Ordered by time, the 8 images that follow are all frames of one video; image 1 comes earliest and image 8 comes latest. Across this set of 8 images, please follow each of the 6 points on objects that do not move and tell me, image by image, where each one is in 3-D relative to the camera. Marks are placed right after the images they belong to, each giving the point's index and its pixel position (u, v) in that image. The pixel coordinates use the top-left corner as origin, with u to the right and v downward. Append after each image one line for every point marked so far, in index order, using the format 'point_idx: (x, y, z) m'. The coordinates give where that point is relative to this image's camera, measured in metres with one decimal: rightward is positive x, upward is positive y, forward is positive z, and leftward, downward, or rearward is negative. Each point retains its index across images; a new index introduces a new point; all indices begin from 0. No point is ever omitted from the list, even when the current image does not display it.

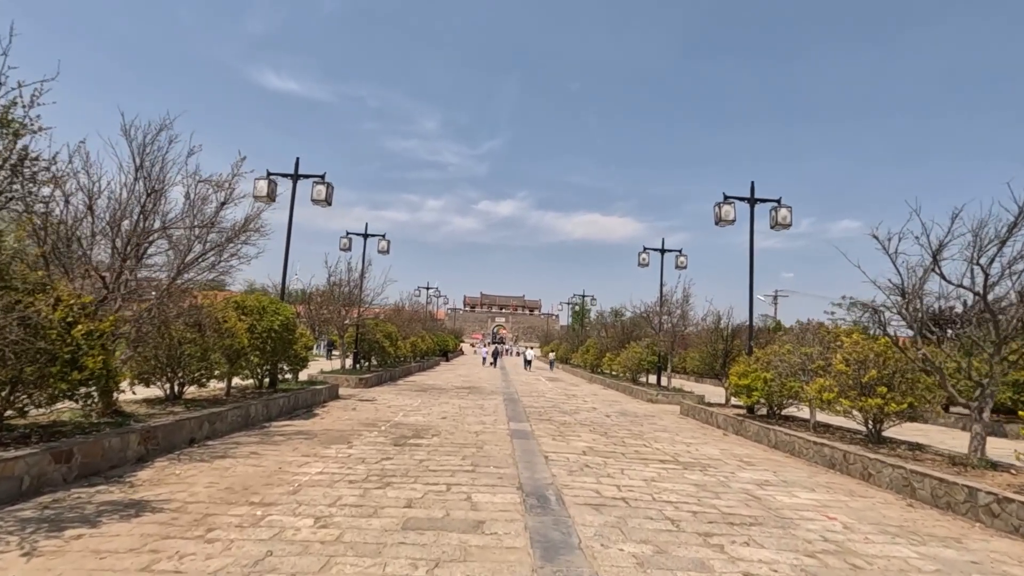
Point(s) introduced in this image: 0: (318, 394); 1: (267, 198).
0: (-4.8, -2.6, +14.0) m
1: (-6.1, +2.2, +14.2) m
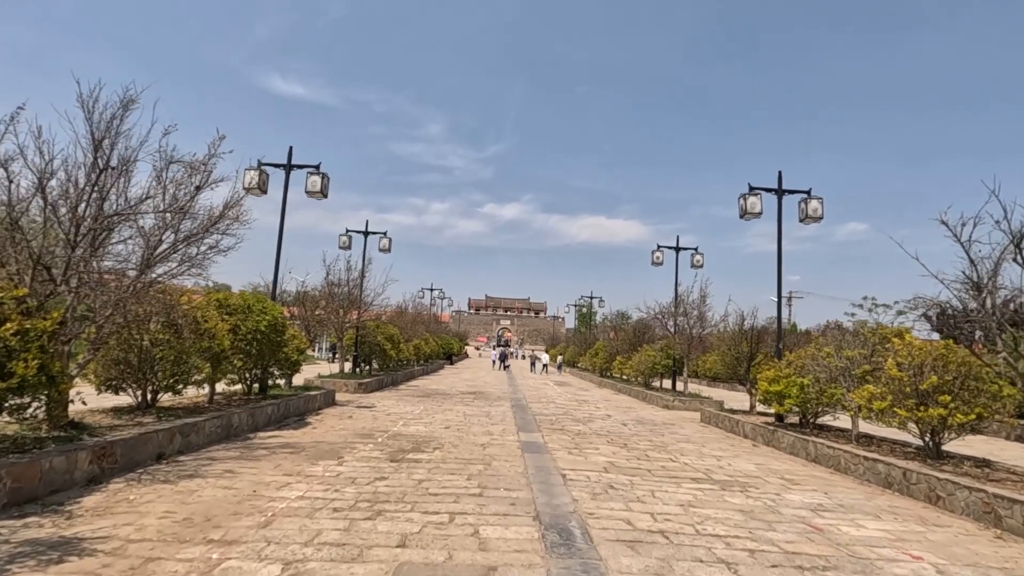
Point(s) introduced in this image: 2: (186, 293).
0: (-4.6, -2.6, +13.0) m
1: (-5.9, +2.3, +13.2) m
2: (-5.0, -0.1, +8.8) m
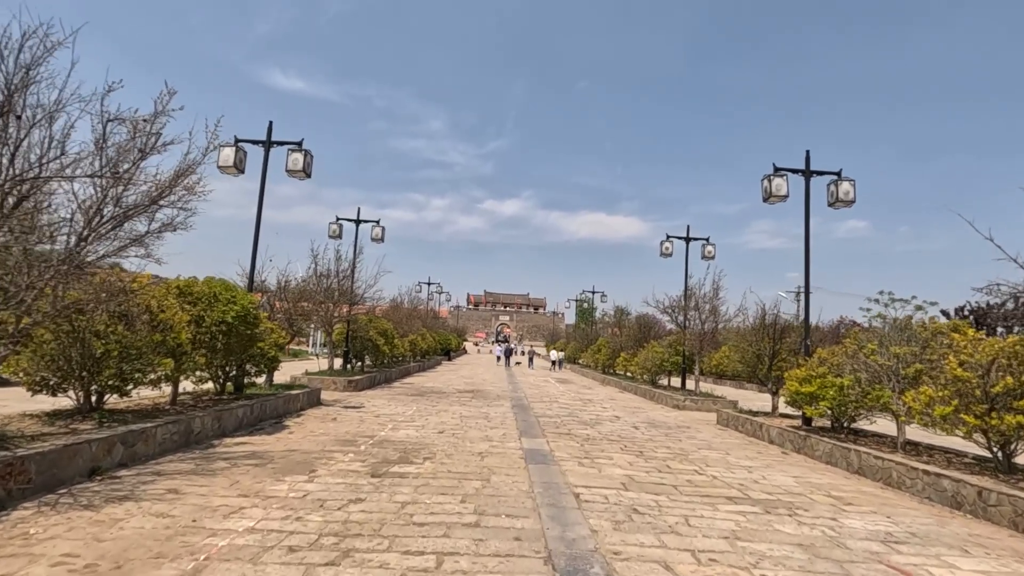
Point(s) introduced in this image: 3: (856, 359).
0: (-4.6, -2.3, +11.8) m
1: (-5.9, +2.5, +12.0) m
2: (-5.0, +0.1, +7.6) m
3: (+5.8, -1.2, +9.5) m
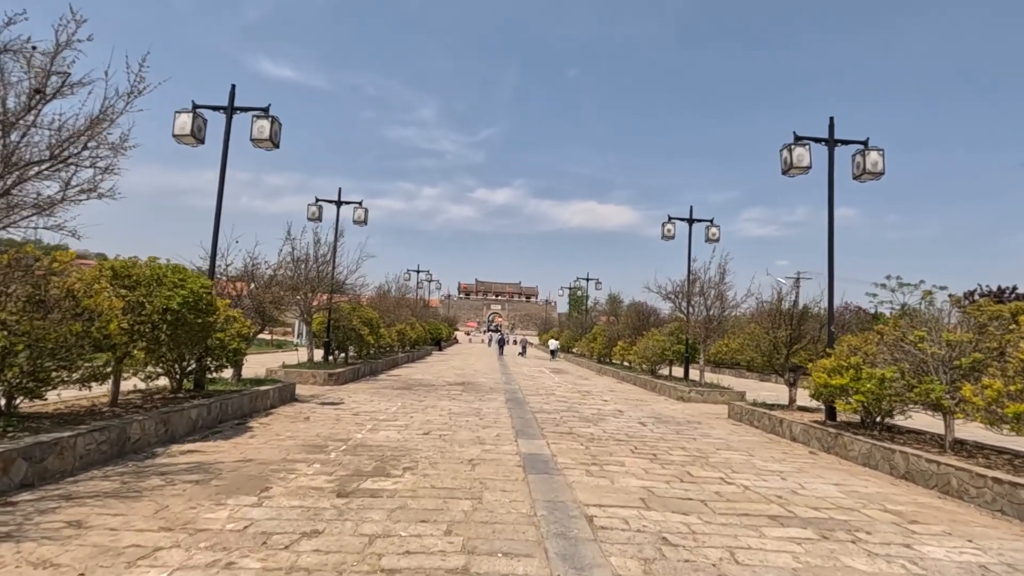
0: (-4.7, -2.0, +10.6) m
1: (-6.0, +2.8, +10.7) m
2: (-5.1, +0.4, +6.3) m
3: (+5.7, -0.9, +8.4) m
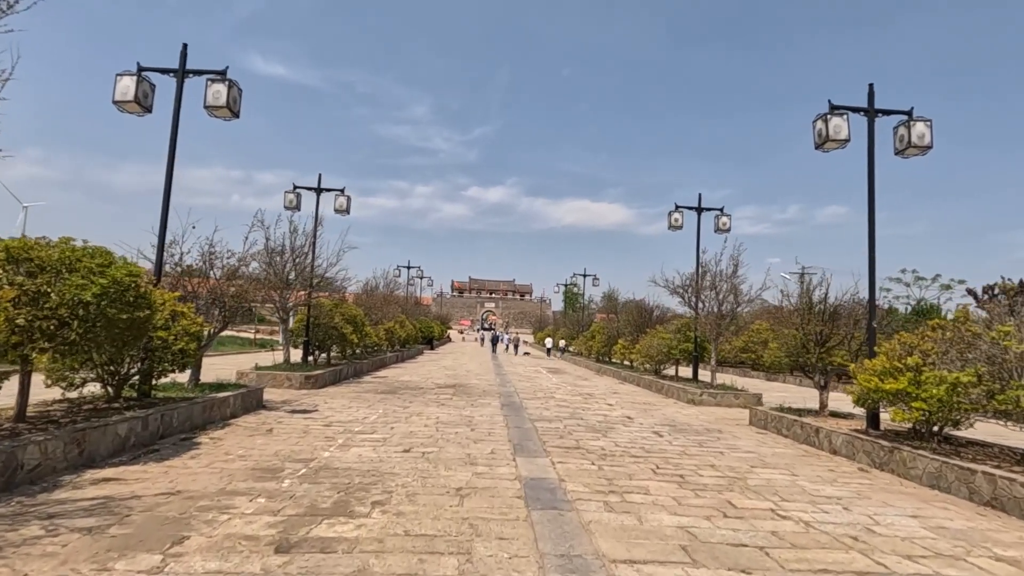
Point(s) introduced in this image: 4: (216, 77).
0: (-4.7, -1.9, +9.1) m
1: (-6.1, +3.0, +9.2) m
2: (-5.1, +0.5, +4.9) m
3: (+5.7, -0.7, +7.1) m
4: (-4.8, +3.4, +9.1) m
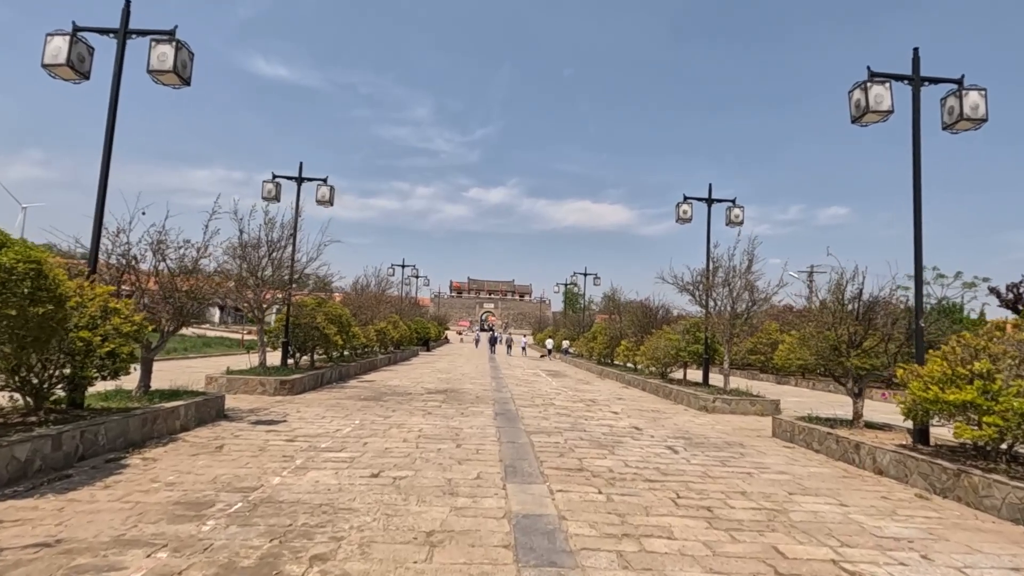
0: (-4.8, -1.8, +7.9) m
1: (-6.2, +3.0, +8.0) m
2: (-5.2, +0.6, +3.7) m
3: (+5.6, -0.6, +5.8) m
4: (-4.9, +3.5, +7.9) m
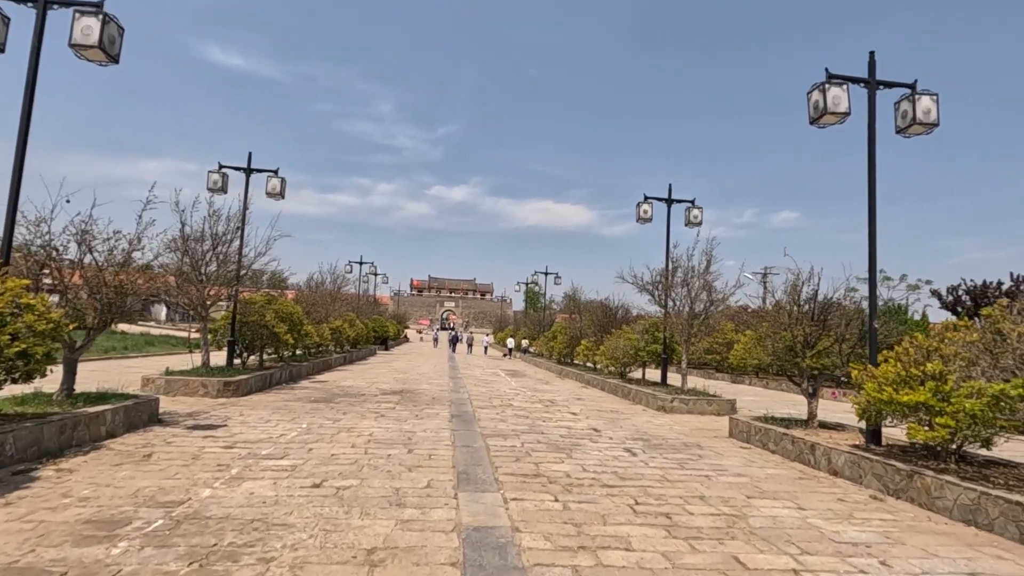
0: (-5.4, -1.7, +7.2) m
1: (-6.7, +3.1, +7.2) m
2: (-5.5, +0.7, +3.0) m
3: (+5.1, -0.7, +5.9) m
4: (-5.4, +3.6, +7.3) m
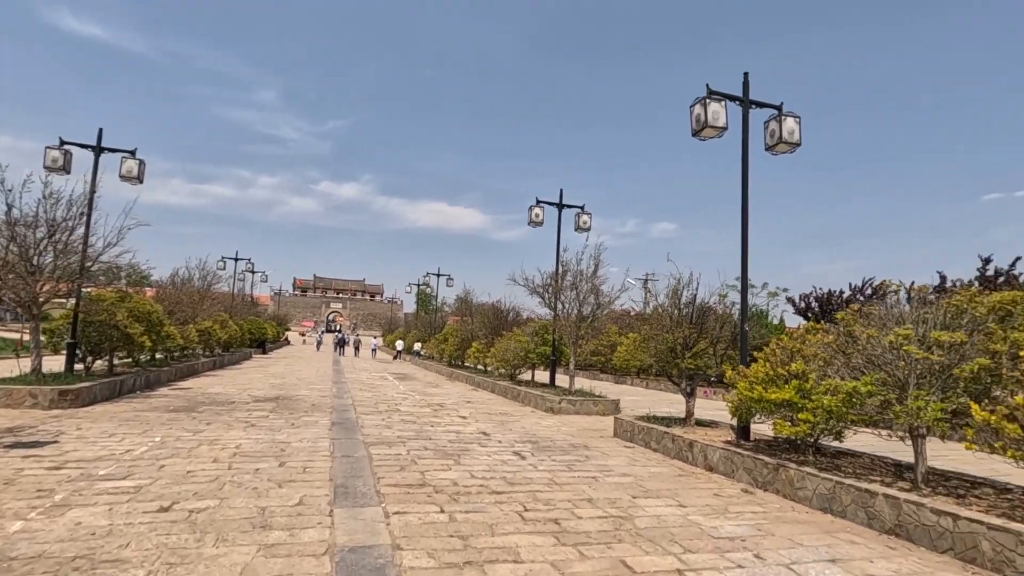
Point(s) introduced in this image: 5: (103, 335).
0: (-6.7, -1.6, +5.8) m
1: (-7.9, +3.3, +5.6) m
2: (-5.9, +0.8, +1.6) m
3: (+3.9, -0.7, +6.4) m
4: (-6.6, +3.7, +5.8) m
5: (-9.7, -1.1, +13.5) m
